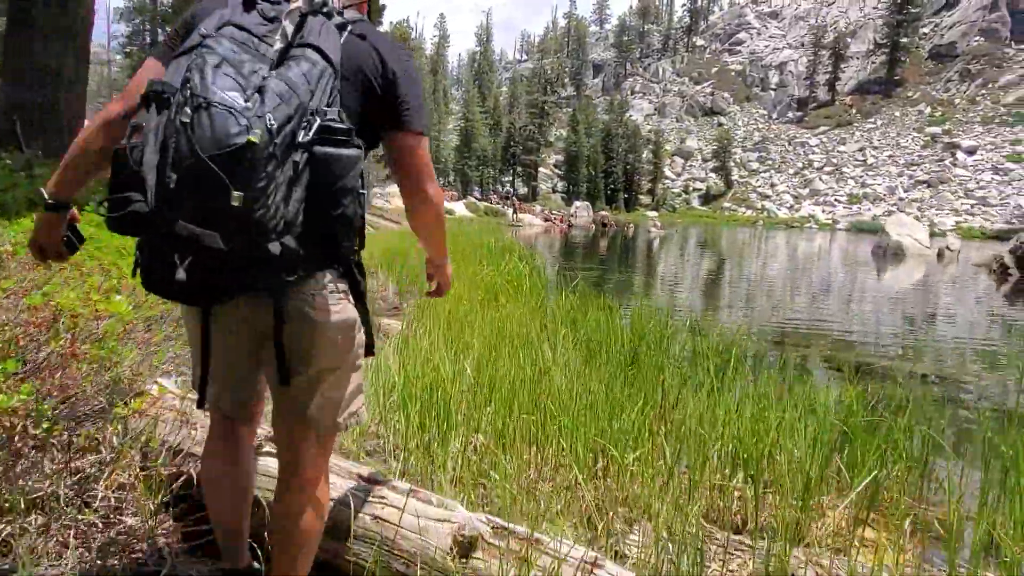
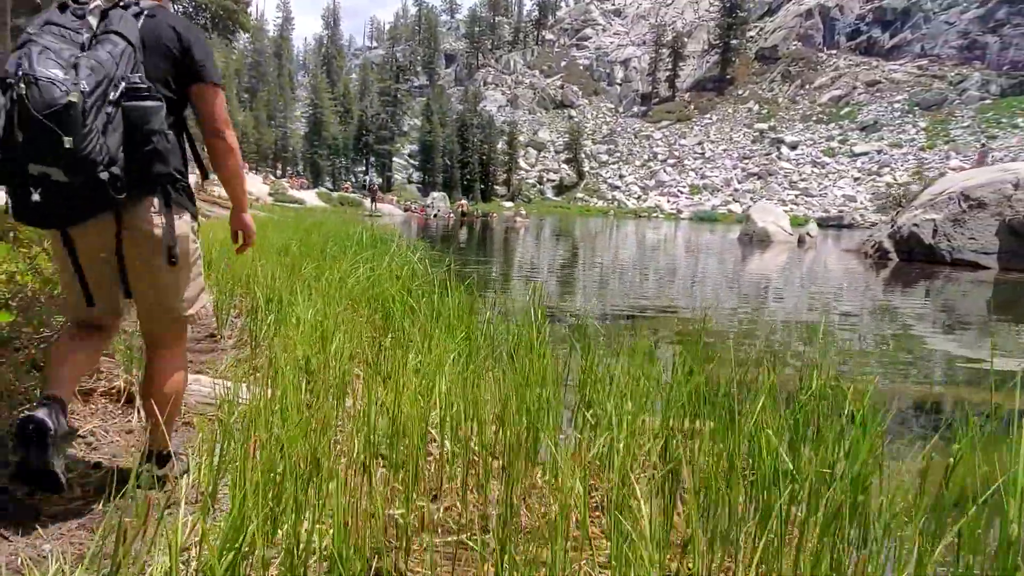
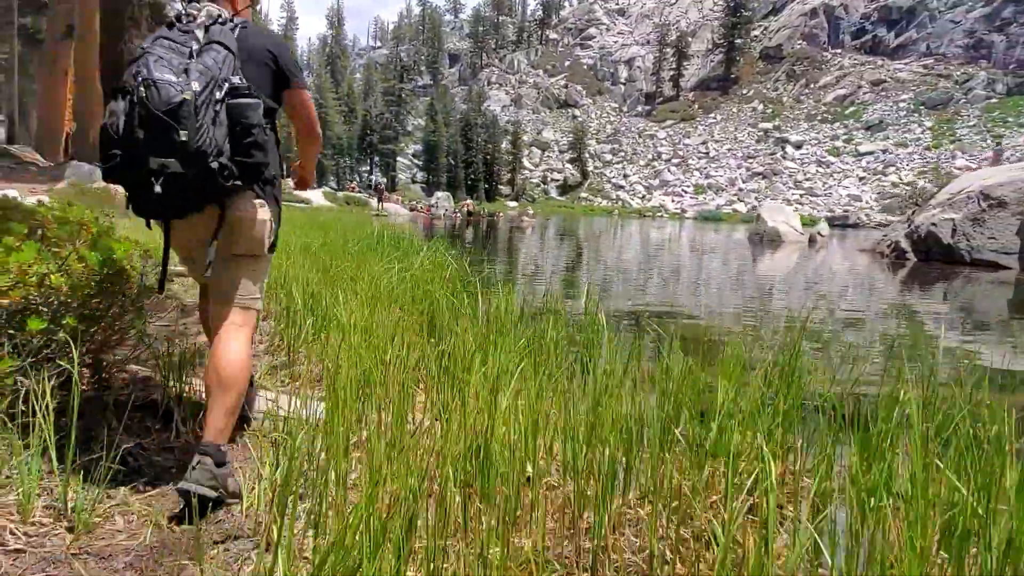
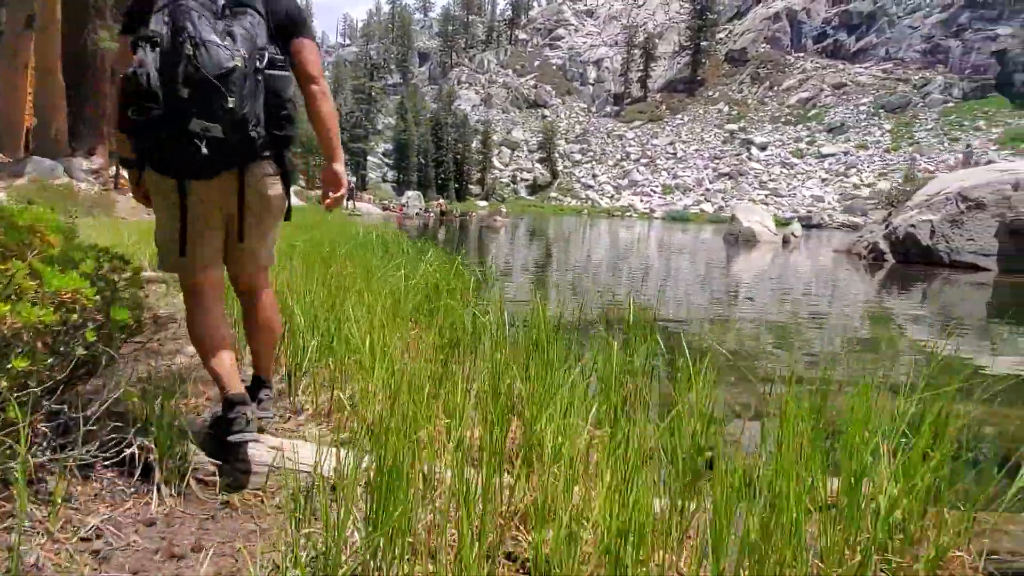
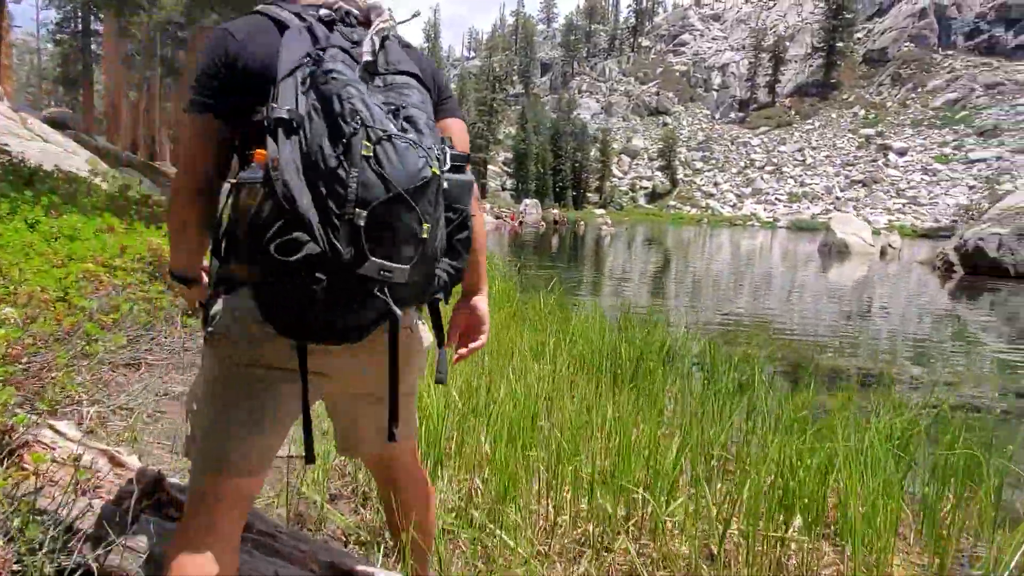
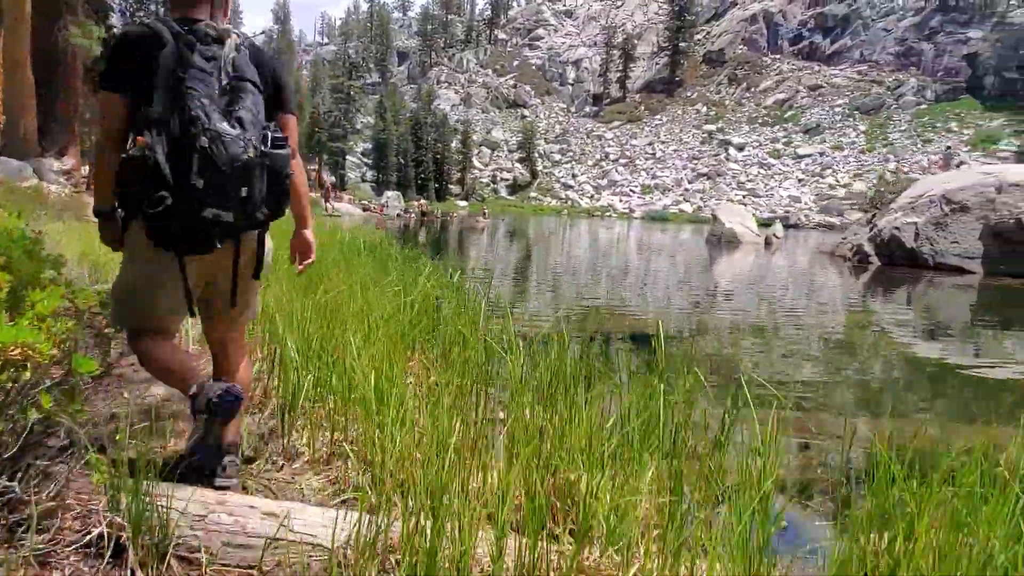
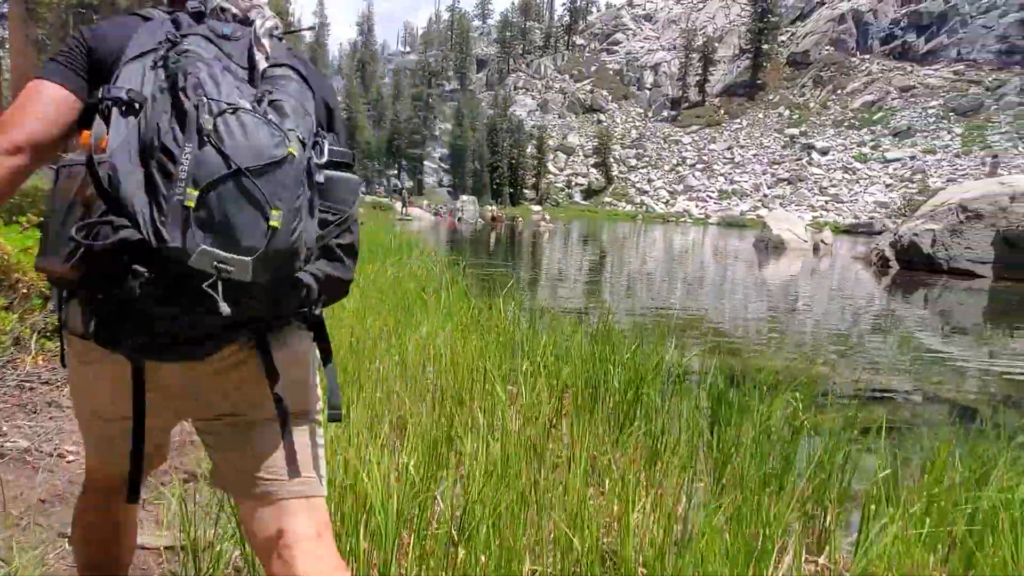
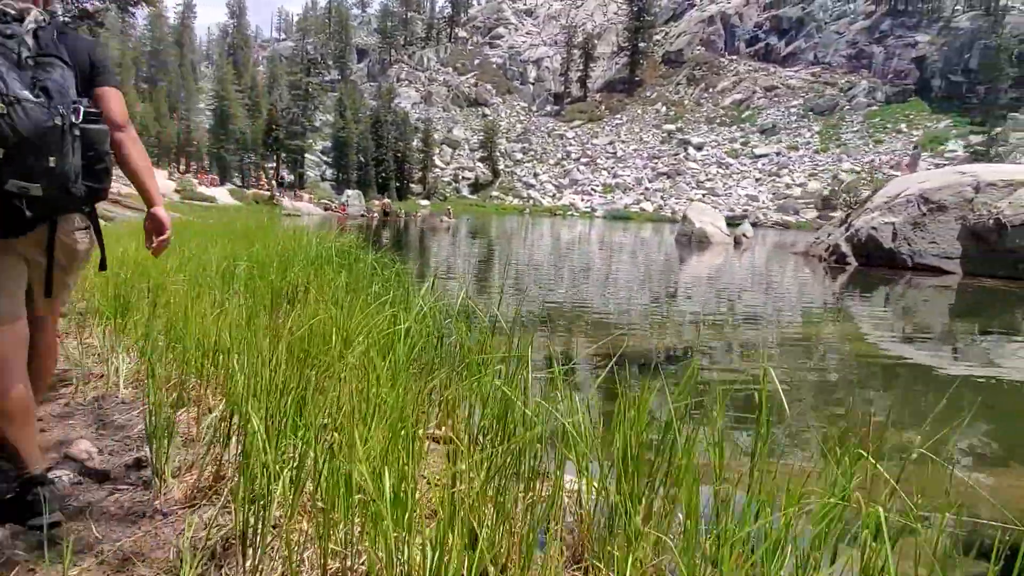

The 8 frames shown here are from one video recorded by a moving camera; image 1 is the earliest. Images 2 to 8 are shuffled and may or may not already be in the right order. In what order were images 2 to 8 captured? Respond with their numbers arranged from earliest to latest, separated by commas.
5, 7, 2, 3, 4, 6, 8
